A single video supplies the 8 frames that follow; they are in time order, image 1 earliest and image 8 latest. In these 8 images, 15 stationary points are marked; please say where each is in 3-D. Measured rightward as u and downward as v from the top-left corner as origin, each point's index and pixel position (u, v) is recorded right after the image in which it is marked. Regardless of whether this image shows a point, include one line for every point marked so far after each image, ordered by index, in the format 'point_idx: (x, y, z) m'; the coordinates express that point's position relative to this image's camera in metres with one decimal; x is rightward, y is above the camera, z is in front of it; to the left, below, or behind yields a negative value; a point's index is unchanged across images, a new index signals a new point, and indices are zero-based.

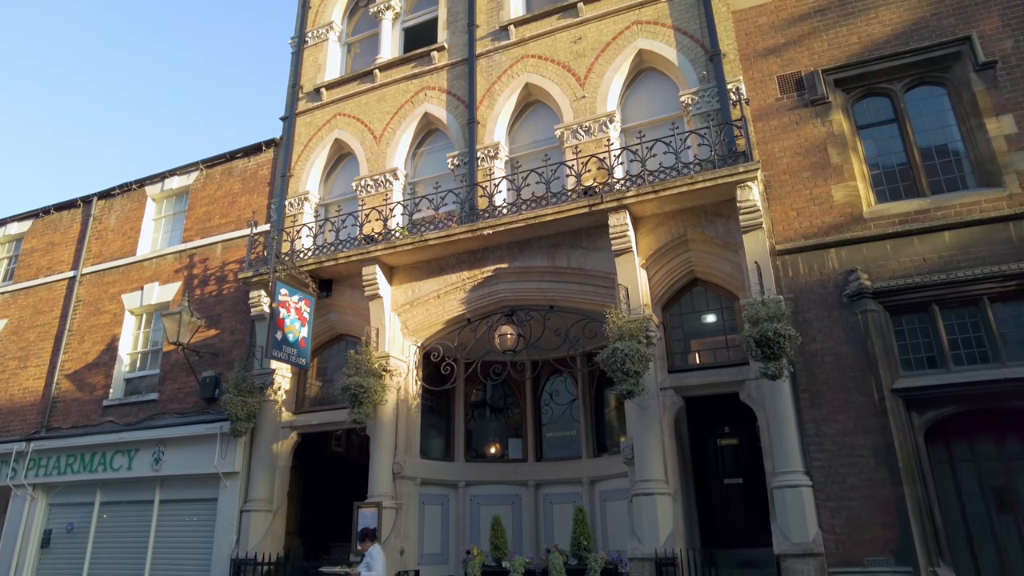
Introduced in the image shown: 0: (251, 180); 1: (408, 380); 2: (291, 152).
0: (-4.6, +1.8, +12.5) m
1: (-1.5, -1.3, +10.0) m
2: (-3.8, +2.3, +12.2) m
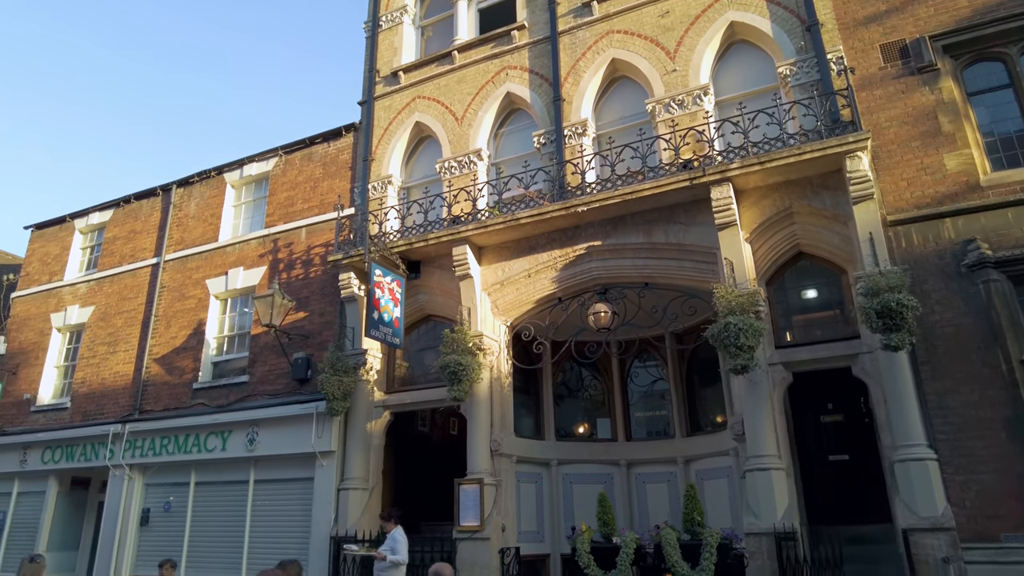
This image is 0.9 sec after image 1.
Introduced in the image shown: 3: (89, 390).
0: (-3.1, +2.1, +12.6) m
1: (-0.2, -1.0, +10.0) m
2: (-2.4, +2.6, +12.3) m
3: (-8.0, -1.9, +13.6) m
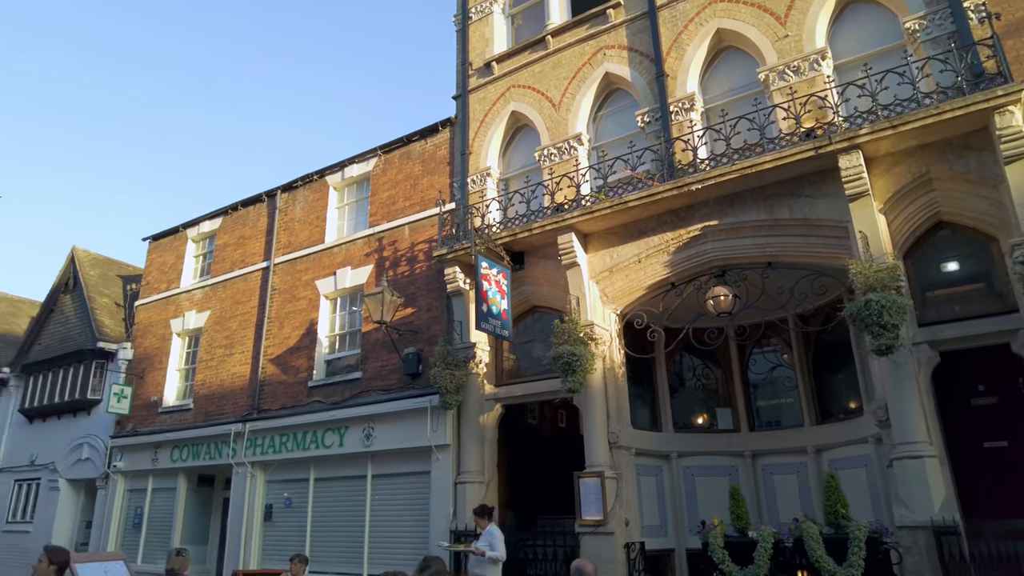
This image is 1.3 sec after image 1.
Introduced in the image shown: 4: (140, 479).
0: (-1.4, +2.2, +12.6) m
1: (+1.4, -0.8, +9.7) m
2: (-0.7, +2.7, +12.2) m
3: (-5.9, -2.0, +14.2) m
4: (-7.7, -3.9, +14.9) m
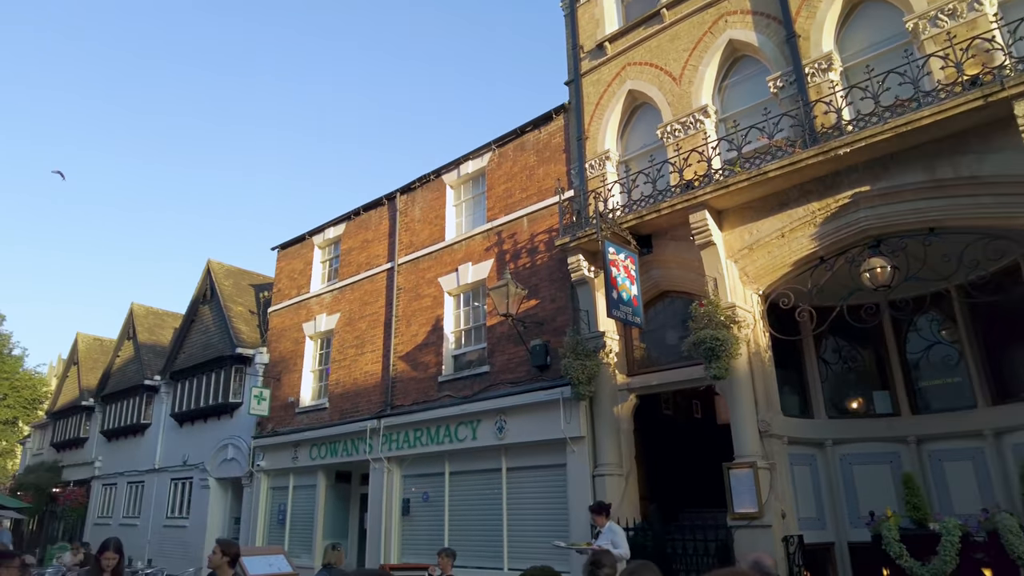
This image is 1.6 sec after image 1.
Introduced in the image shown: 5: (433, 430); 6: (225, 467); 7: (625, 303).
0: (+0.6, +2.4, +12.4) m
1: (+3.1, -0.5, +9.1) m
2: (+1.2, +2.9, +11.9) m
3: (-3.4, -2.1, +14.6) m
4: (-5.0, -4.1, +15.6) m
5: (-1.3, -2.4, +12.2) m
6: (-6.9, -4.3, +17.4) m
7: (+1.5, -0.2, +9.4) m
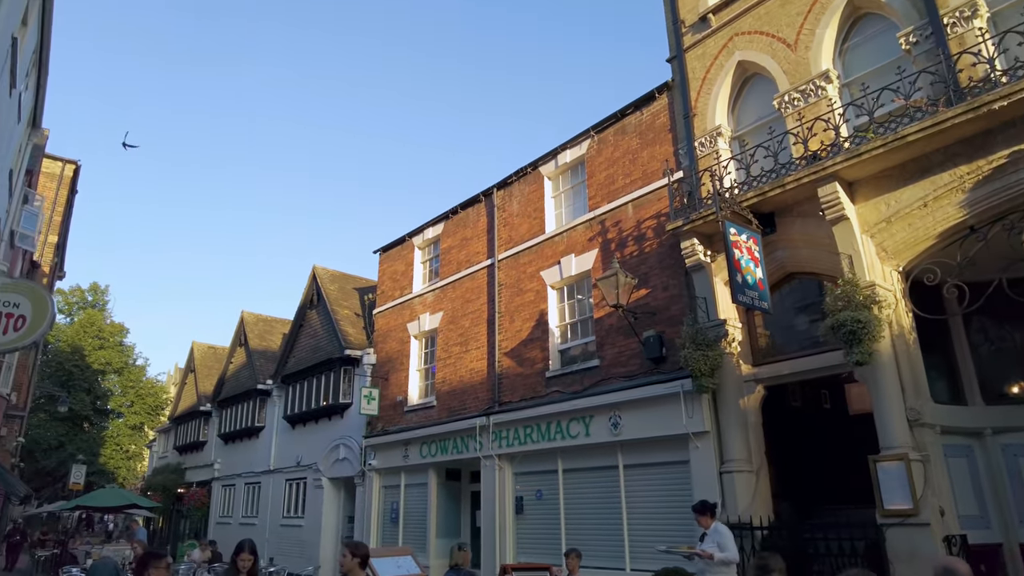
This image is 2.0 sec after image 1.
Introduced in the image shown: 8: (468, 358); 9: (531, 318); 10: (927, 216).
0: (+2.3, +2.6, +11.9) m
1: (+4.5, -0.3, +8.3) m
2: (+2.8, +3.1, +11.3) m
3: (-1.3, -2.0, +14.6) m
4: (-2.6, -4.1, +15.7) m
5: (+0.5, -2.3, +11.9) m
6: (-4.3, -4.4, +17.7) m
7: (+2.9, 0.0, +8.8) m
8: (-0.9, -1.4, +14.3) m
9: (+0.3, -0.5, +13.0) m
10: (+4.7, +0.8, +8.1) m
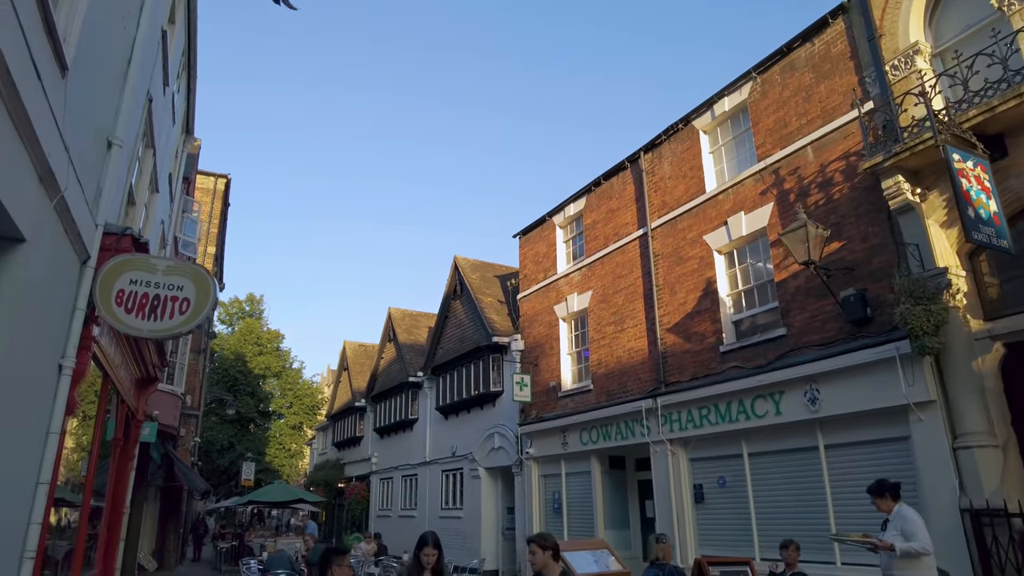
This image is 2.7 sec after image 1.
0: (+4.5, +3.2, +10.4) m
1: (+6.2, +0.5, +6.5) m
2: (+4.8, +3.8, +9.7) m
3: (+1.8, -1.5, +13.6) m
4: (+0.8, -3.7, +15.0) m
5: (+3.1, -1.7, +10.7) m
6: (-0.5, -4.1, +17.3) m
7: (+4.7, +0.7, +7.2) m
8: (+2.1, -0.9, +13.4) m
9: (+3.0, 0.0, +11.9) m
10: (+6.3, +1.6, +6.3) m
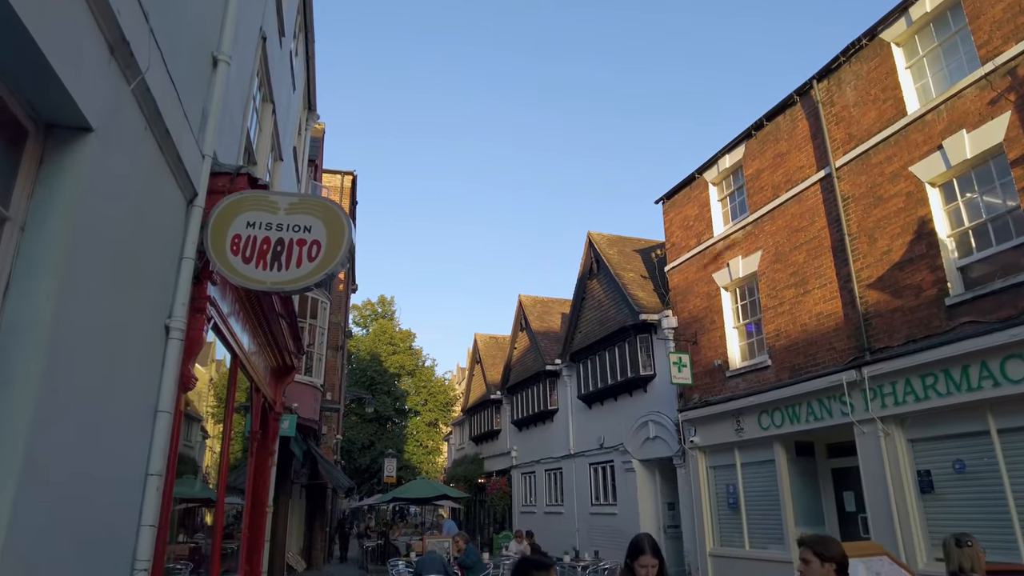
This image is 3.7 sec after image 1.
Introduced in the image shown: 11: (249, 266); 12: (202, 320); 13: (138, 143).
0: (+6.3, +4.0, +8.0) m
1: (+7.5, +1.4, +3.9) m
2: (+6.5, +4.6, +7.3) m
3: (+4.4, -0.8, +11.7) m
4: (+3.8, -3.0, +13.2) m
5: (+5.3, -1.0, +8.6) m
6: (+3.0, -3.4, +15.7) m
7: (+6.1, +1.5, +4.8) m
8: (+4.6, -0.2, +11.3) m
9: (+5.2, +0.8, +9.7) m
10: (+7.5, +2.5, +3.7) m
11: (-1.6, +0.1, +4.5) m
12: (-2.0, -0.2, +4.7) m
13: (-1.8, +0.7, +3.4) m
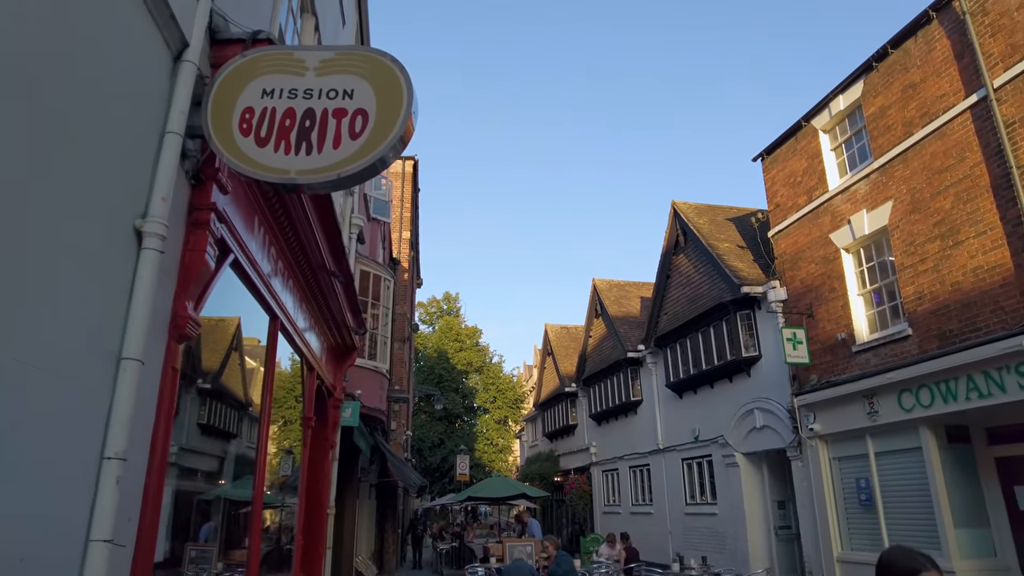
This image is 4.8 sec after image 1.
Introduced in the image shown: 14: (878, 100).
0: (+7.0, +4.7, +5.8) m
1: (+8.0, +2.1, +1.6) m
2: (+7.1, +5.3, +5.1) m
3: (+5.7, -0.2, +9.7) m
4: (+5.3, -2.4, +11.2) m
5: (+6.2, -0.3, +6.5) m
6: (+4.6, -2.8, +13.8) m
7: (+6.7, +2.2, +2.7) m
8: (+5.8, +0.5, +9.3) m
9: (+6.3, +1.4, +7.6) m
10: (+7.9, +3.2, +1.4) m
11: (-1.0, +0.6, +3.0) m
12: (-1.4, +0.2, +3.2) m
13: (-1.3, +1.1, +2.0) m
14: (+5.6, +2.9, +11.1) m
